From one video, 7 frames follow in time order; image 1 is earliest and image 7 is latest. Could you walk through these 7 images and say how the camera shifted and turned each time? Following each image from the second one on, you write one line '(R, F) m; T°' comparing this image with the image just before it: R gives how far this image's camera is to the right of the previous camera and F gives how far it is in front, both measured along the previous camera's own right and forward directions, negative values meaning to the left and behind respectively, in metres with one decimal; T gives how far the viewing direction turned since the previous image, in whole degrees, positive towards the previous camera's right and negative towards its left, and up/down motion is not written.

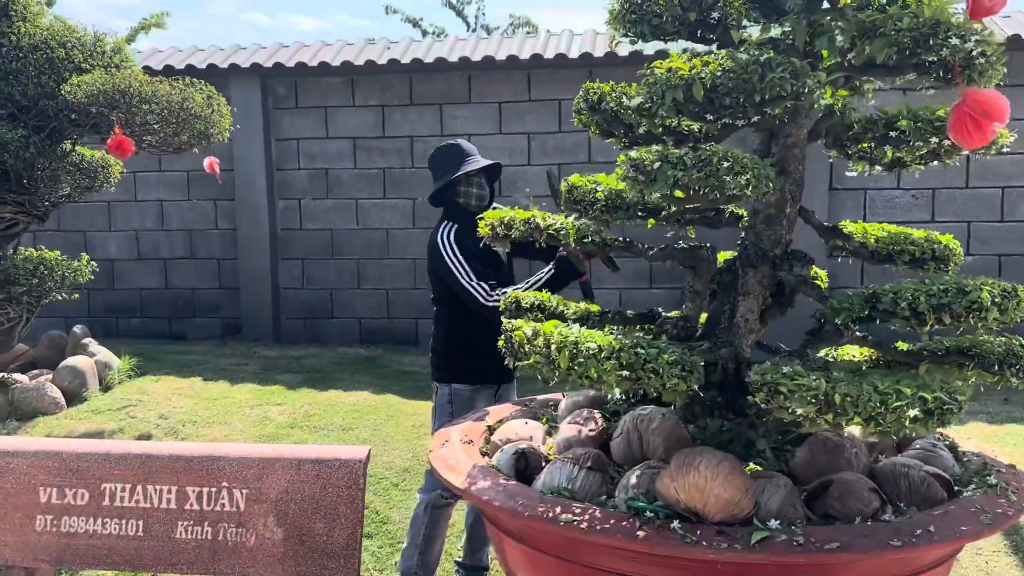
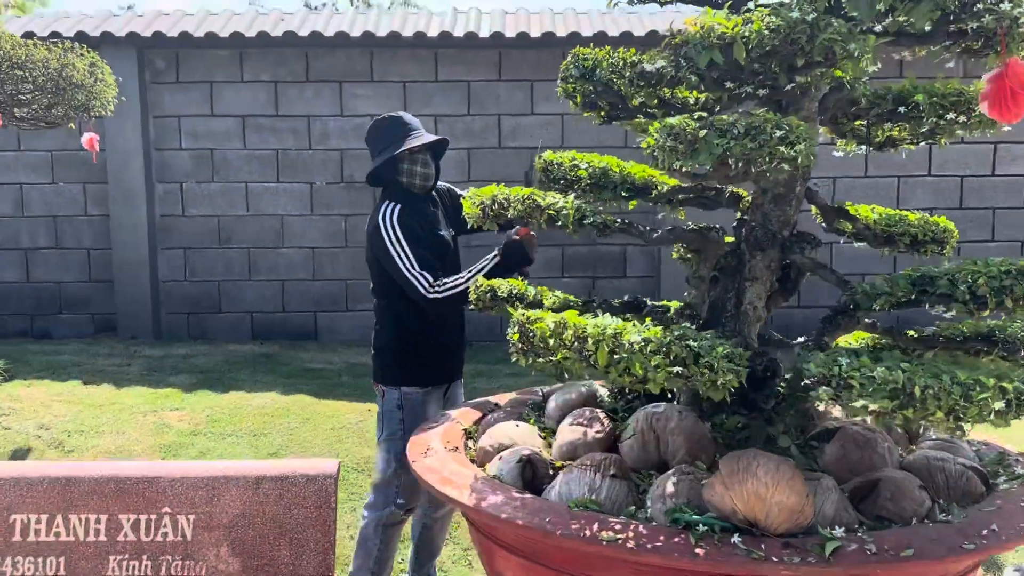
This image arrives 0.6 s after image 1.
(-0.4, +0.3) m; +9°
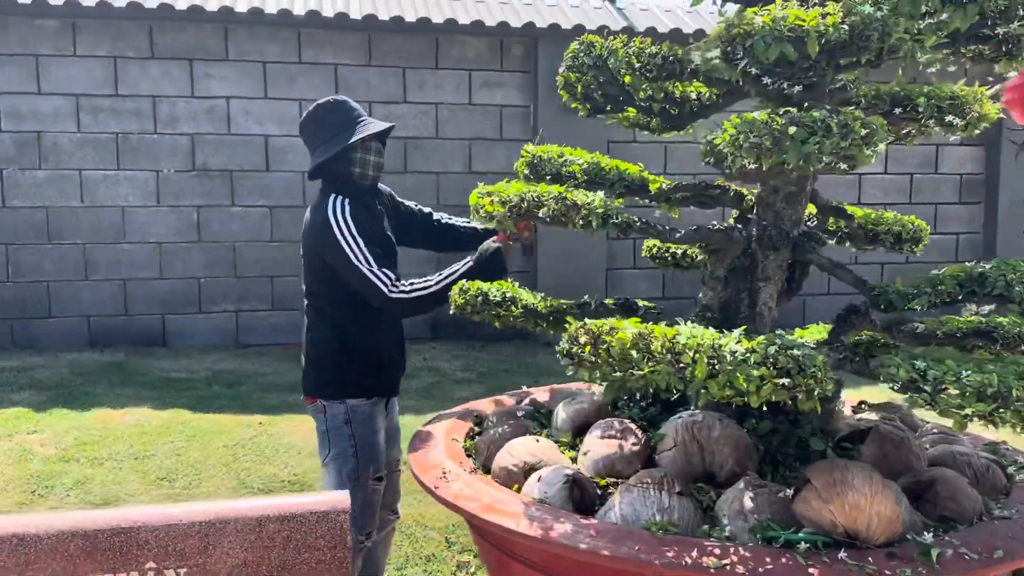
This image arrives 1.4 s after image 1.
(-0.6, +0.3) m; +13°
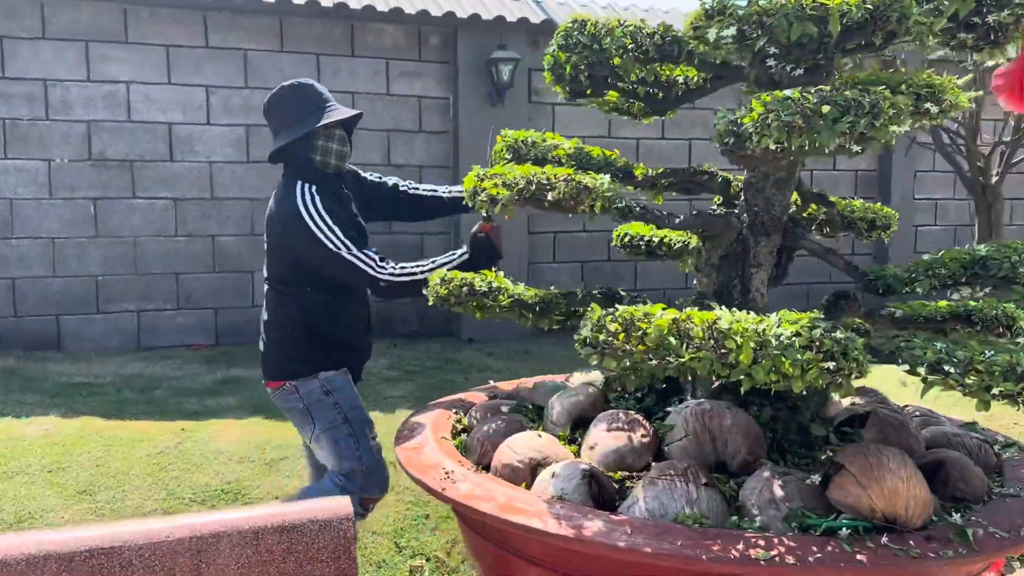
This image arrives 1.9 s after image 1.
(-0.3, +0.1) m; +8°
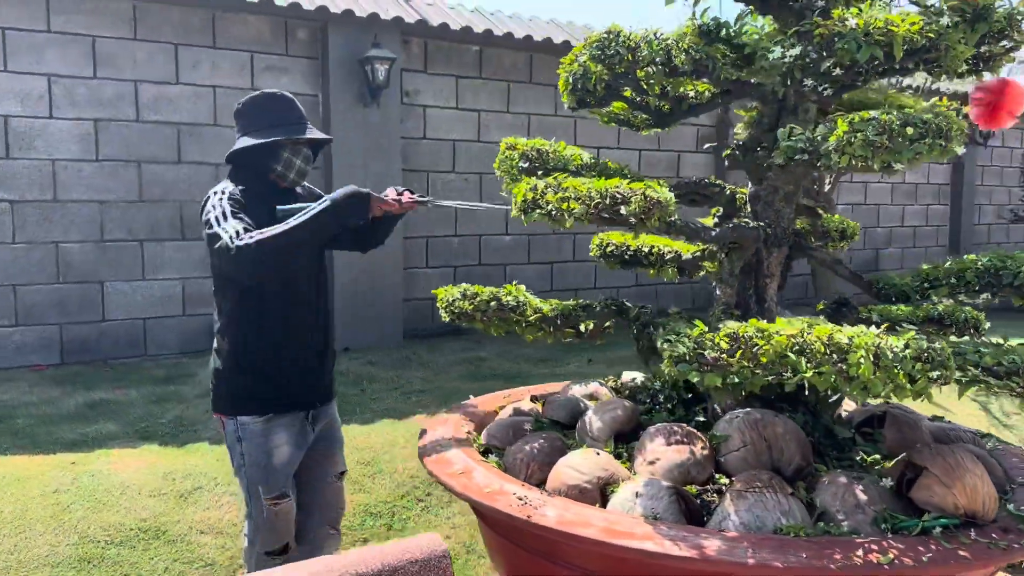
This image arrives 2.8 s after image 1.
(-0.6, +0.2) m; +13°
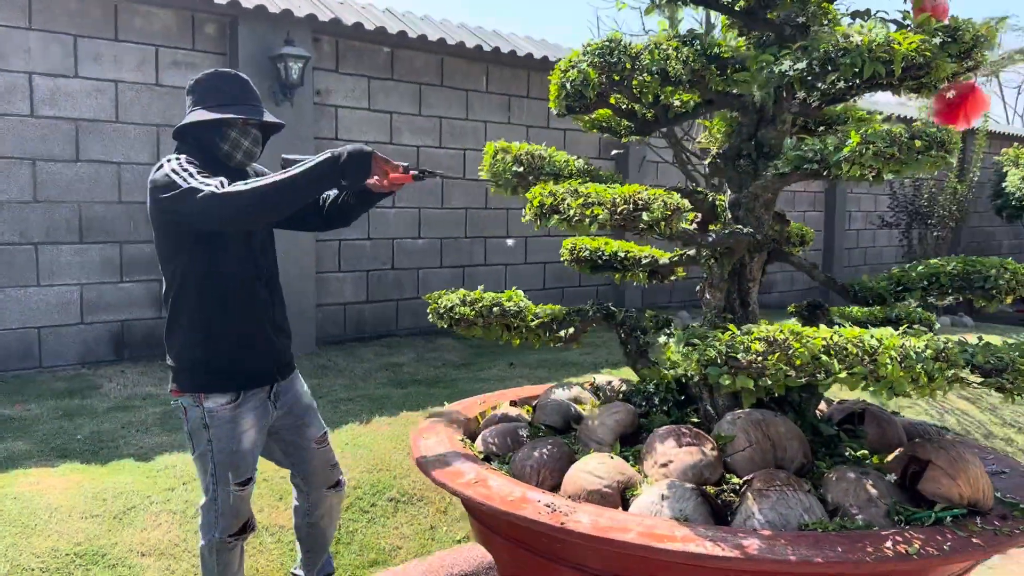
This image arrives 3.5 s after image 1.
(-0.4, 0.0) m; +8°
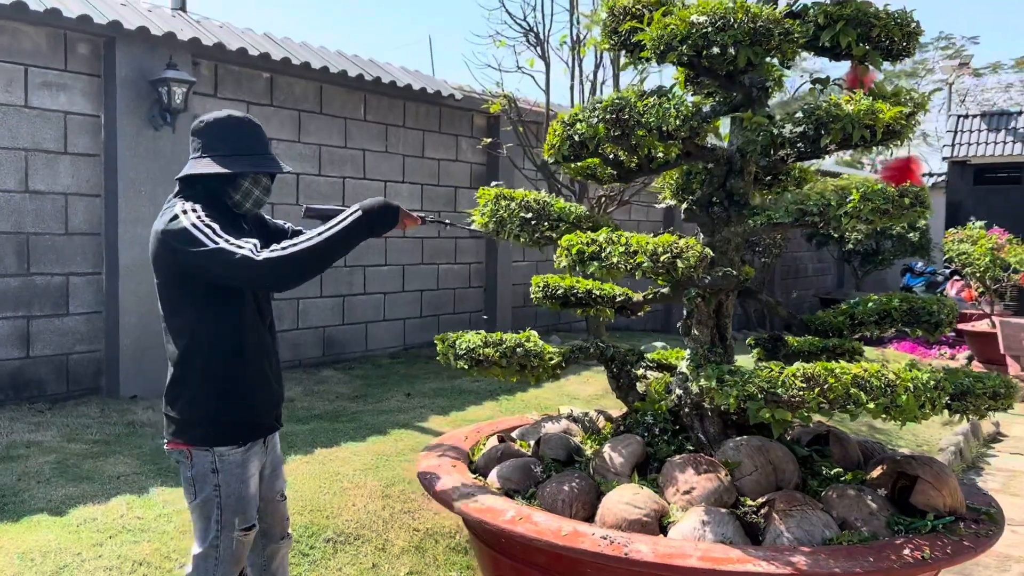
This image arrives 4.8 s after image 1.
(-0.6, 0.0) m; +12°
